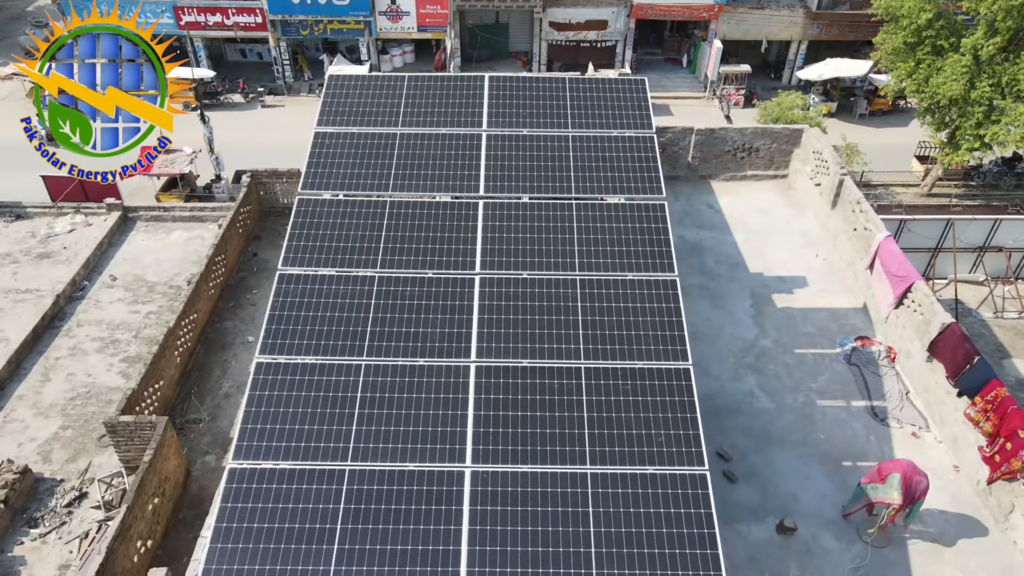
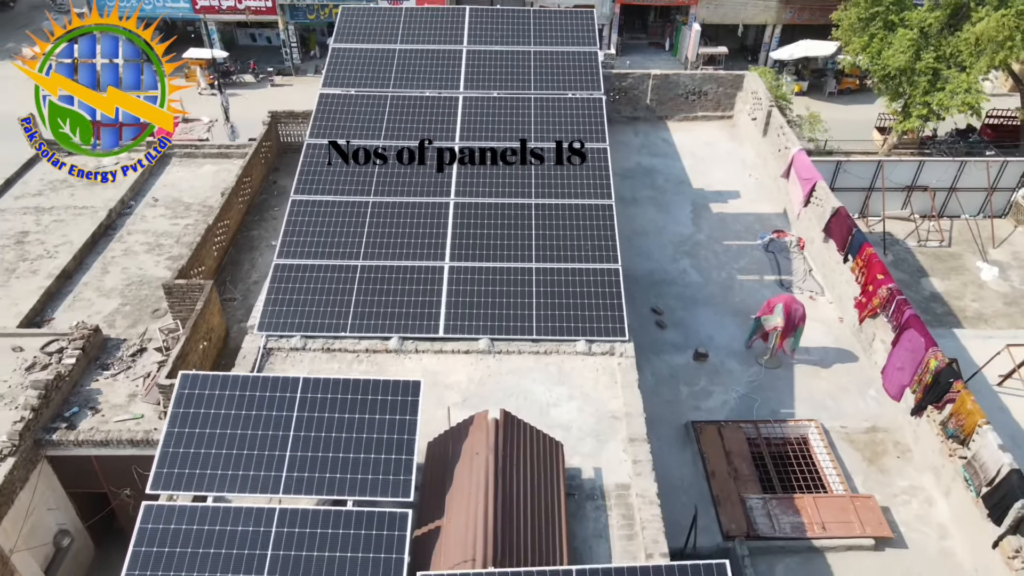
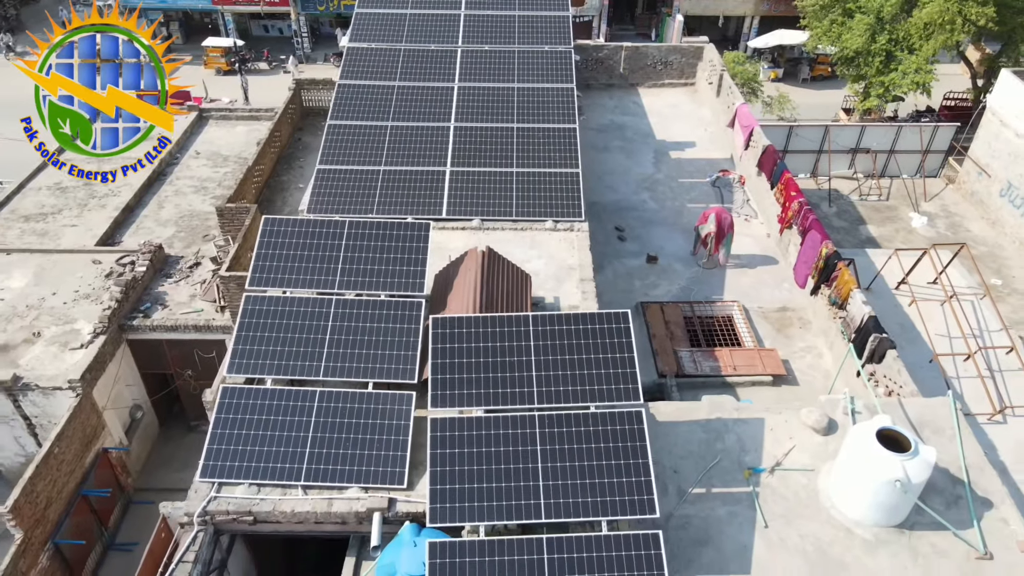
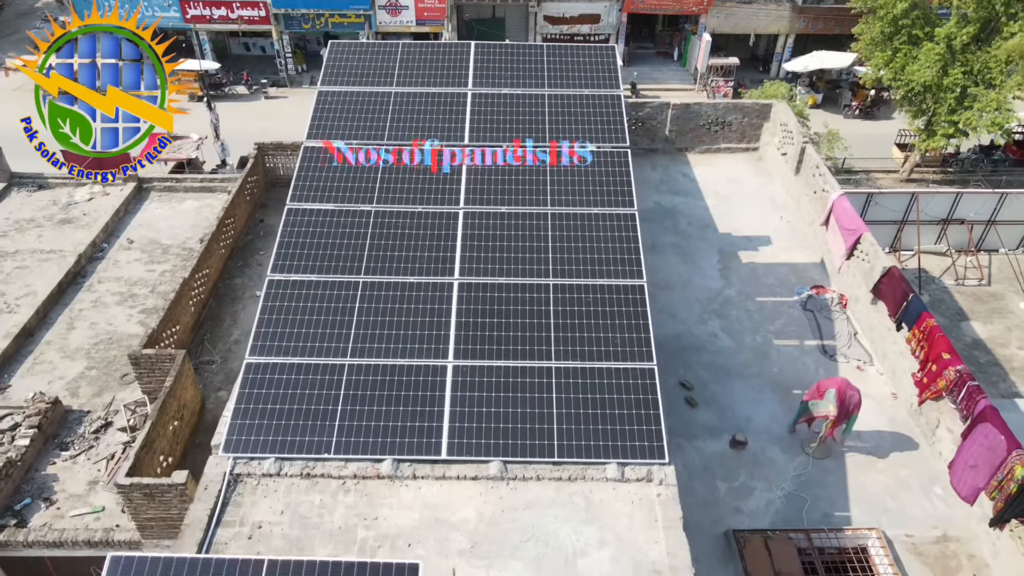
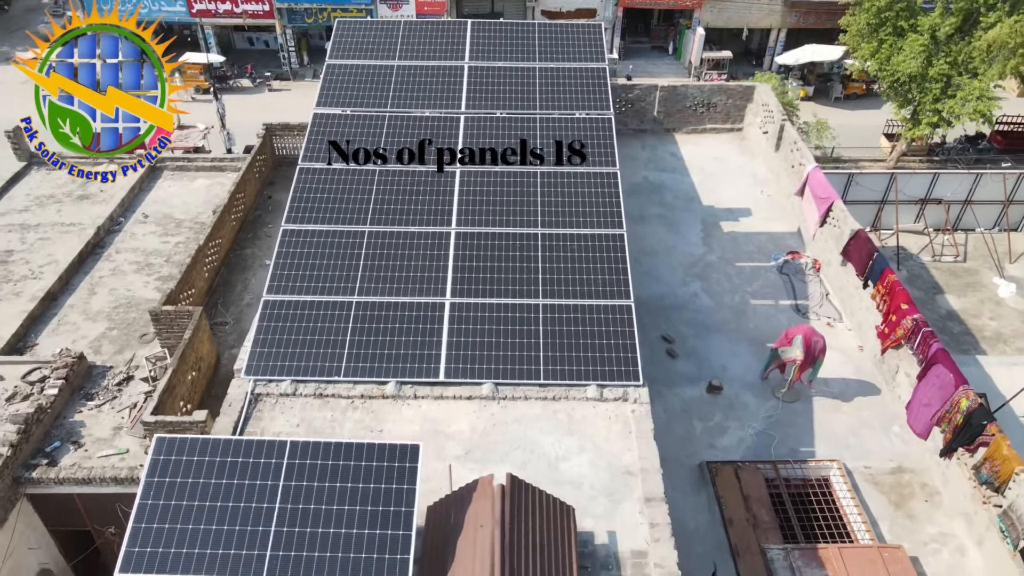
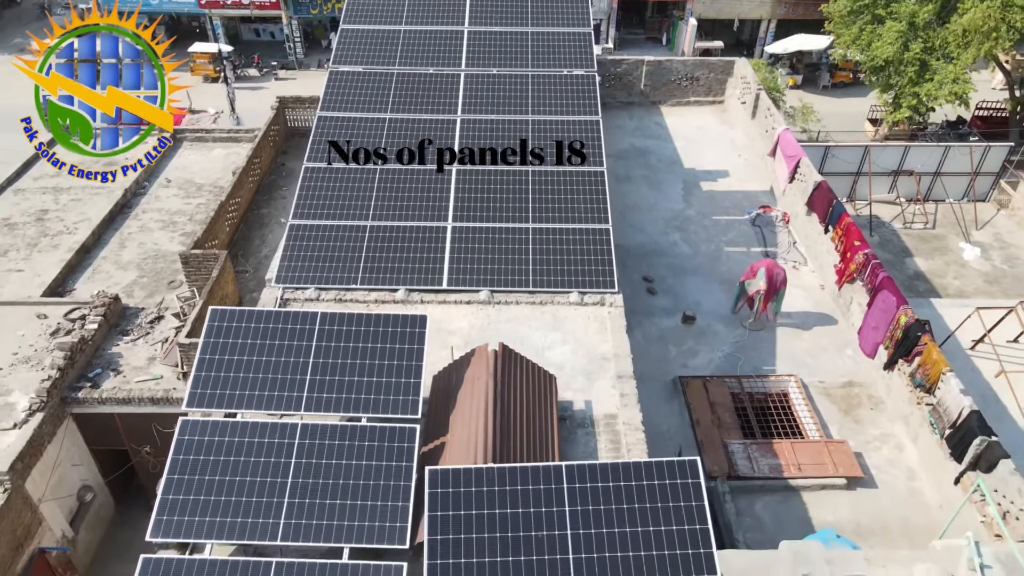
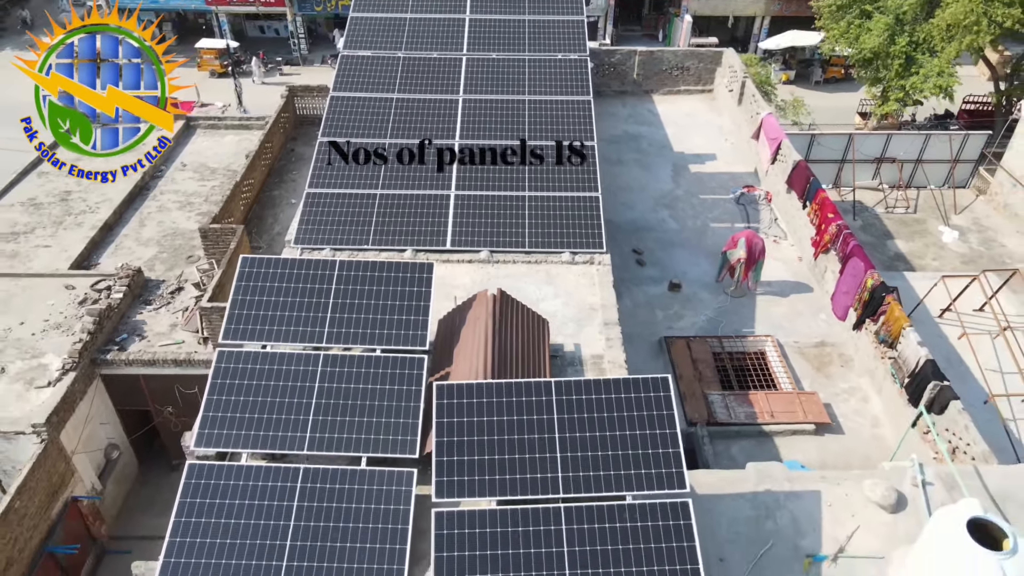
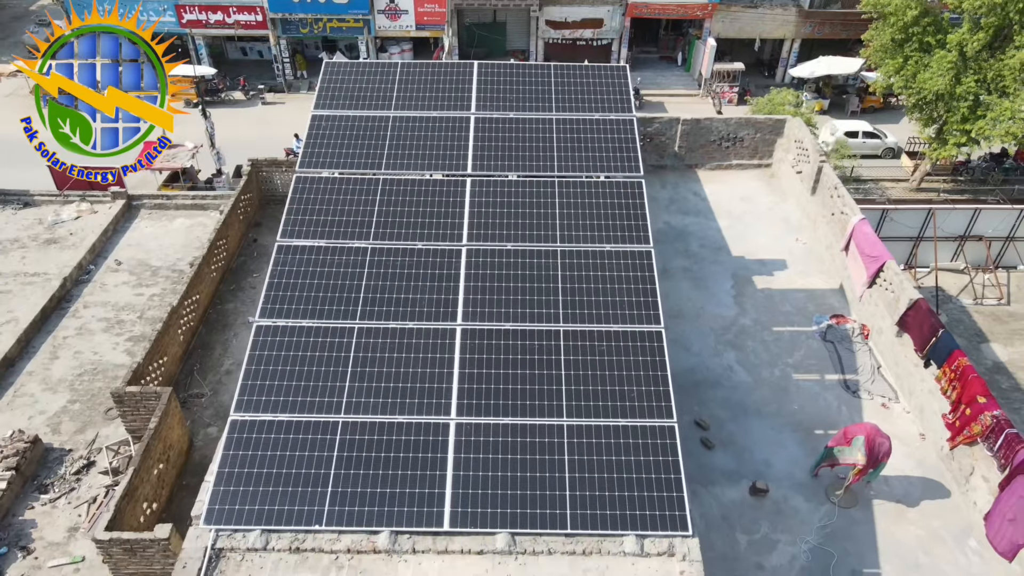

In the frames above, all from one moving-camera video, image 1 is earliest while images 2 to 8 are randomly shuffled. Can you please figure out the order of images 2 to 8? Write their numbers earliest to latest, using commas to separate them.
8, 4, 5, 2, 6, 7, 3
